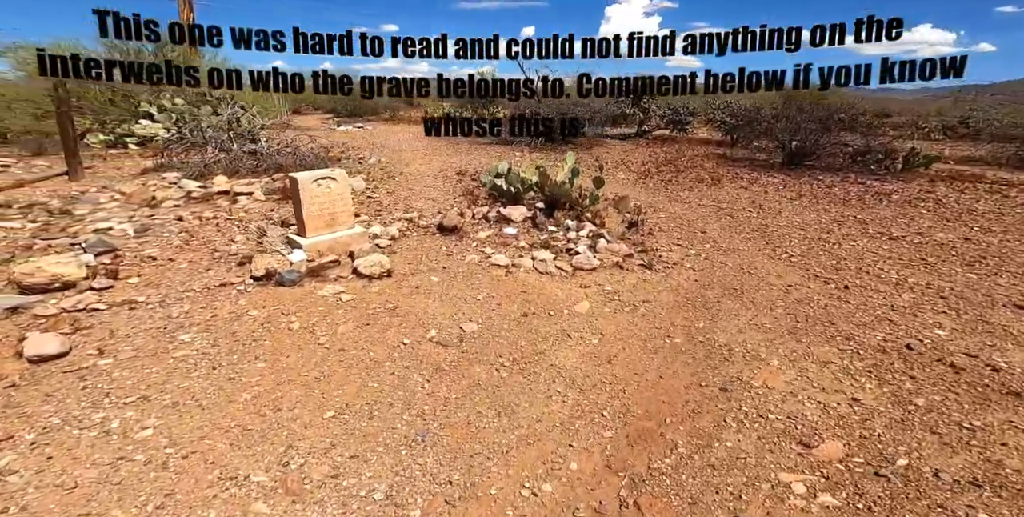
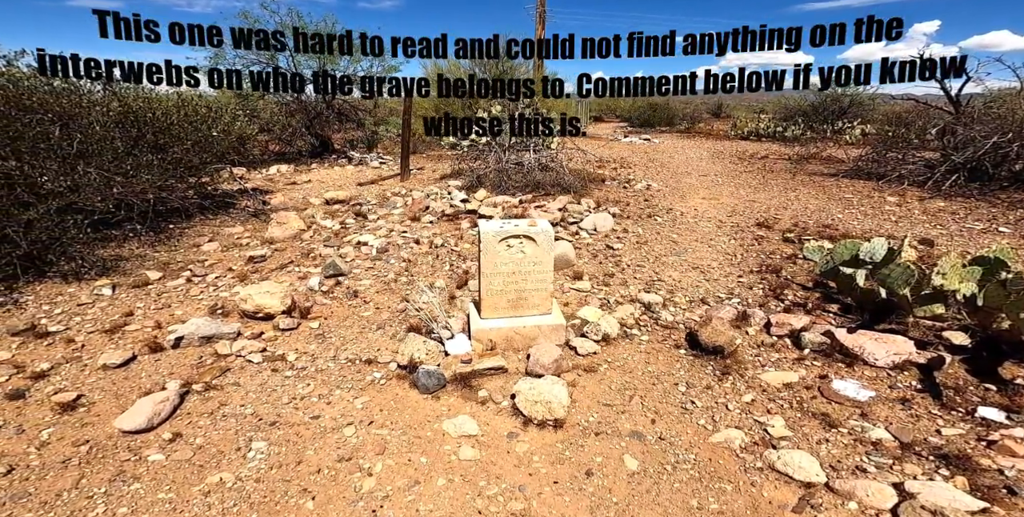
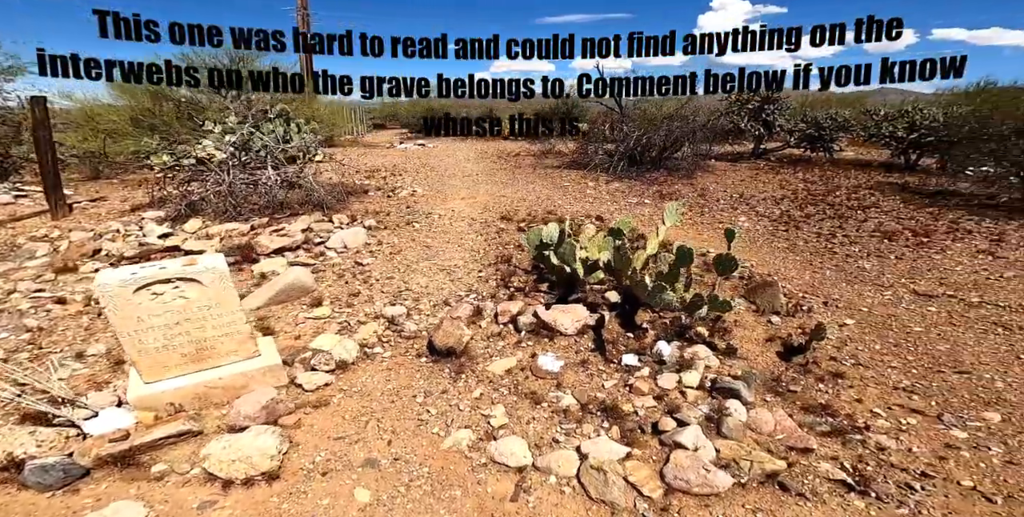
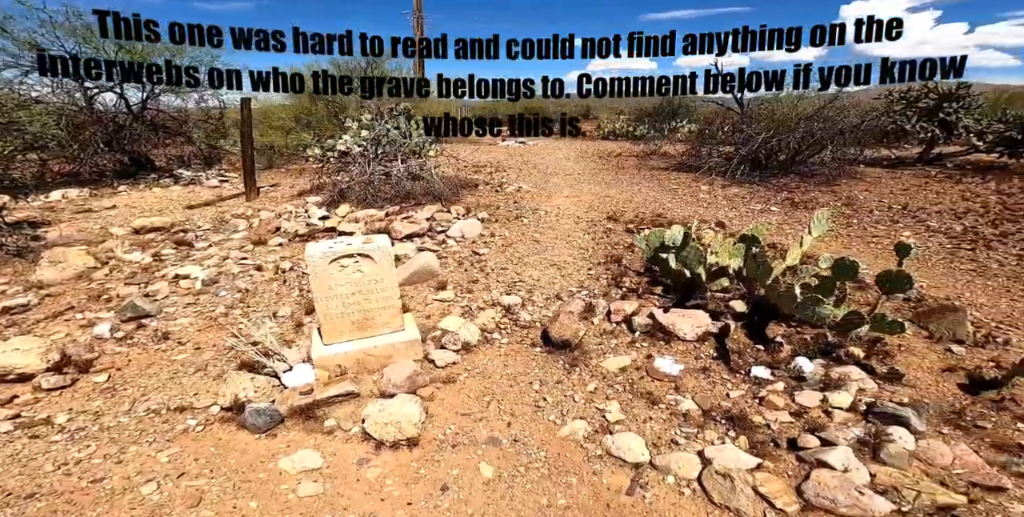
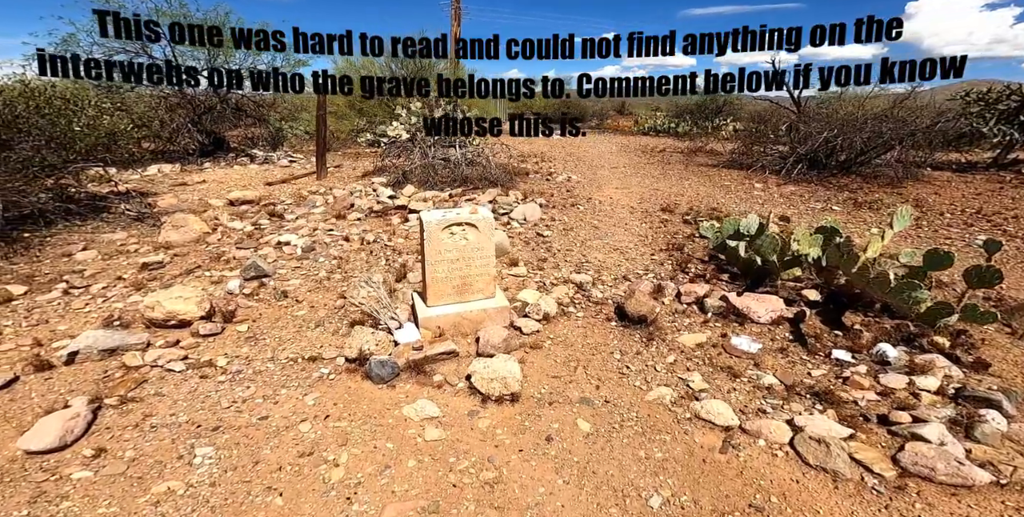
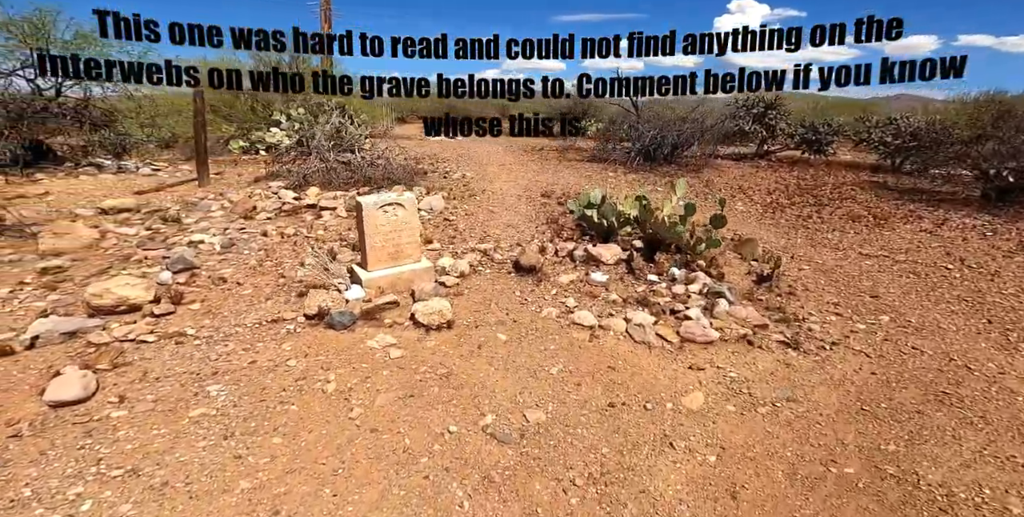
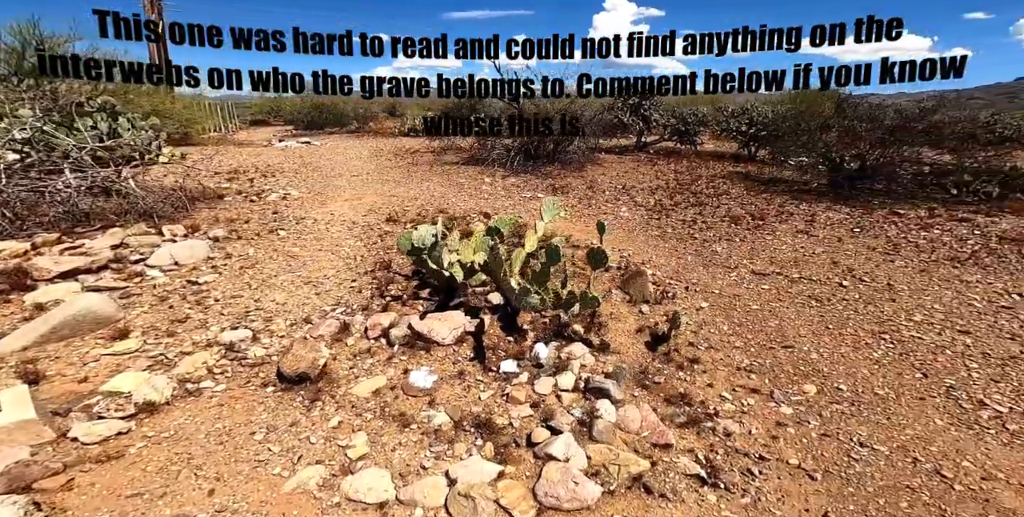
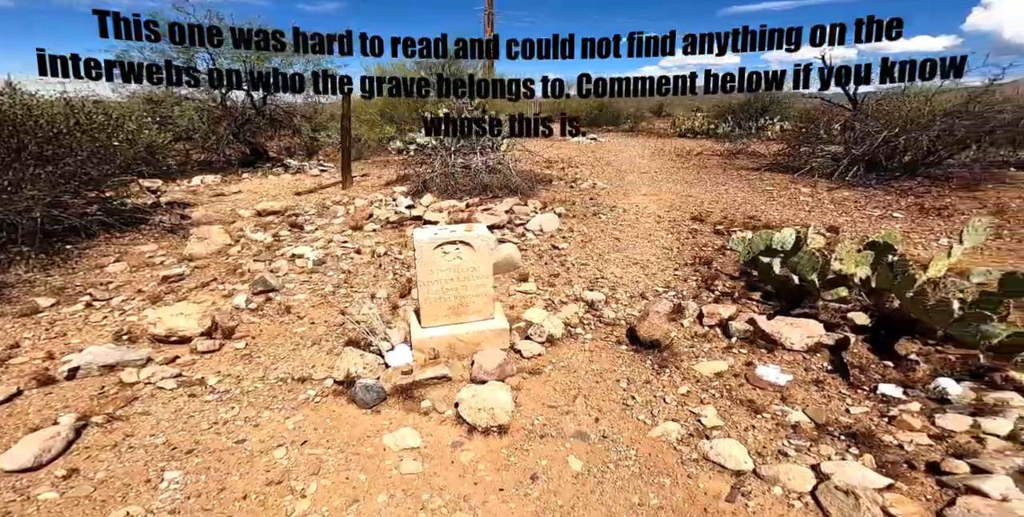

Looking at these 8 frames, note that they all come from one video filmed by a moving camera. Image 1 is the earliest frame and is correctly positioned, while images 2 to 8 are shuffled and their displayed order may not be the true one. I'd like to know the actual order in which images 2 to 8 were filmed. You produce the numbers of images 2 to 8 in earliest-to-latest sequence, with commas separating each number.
6, 5, 2, 8, 4, 3, 7
